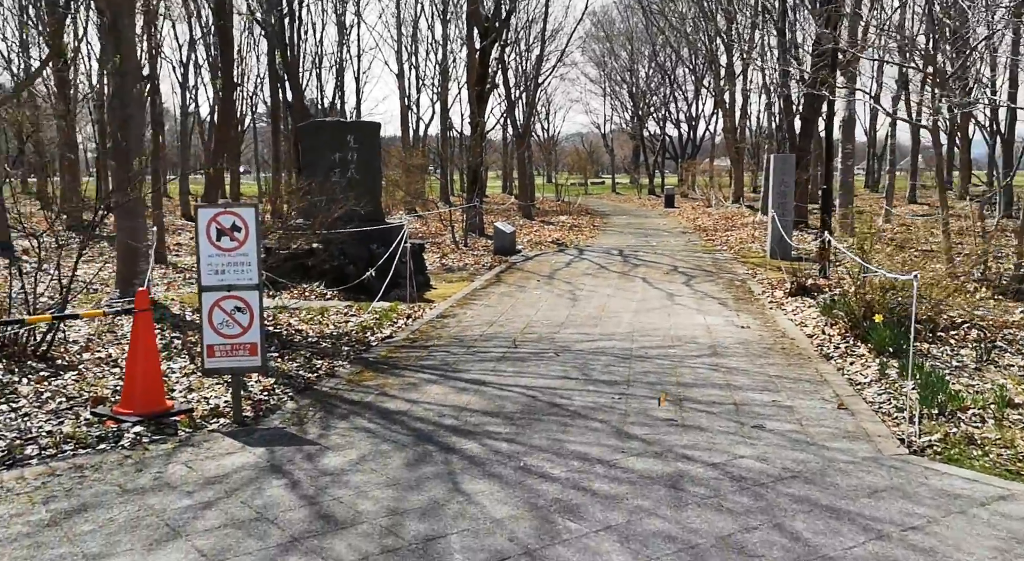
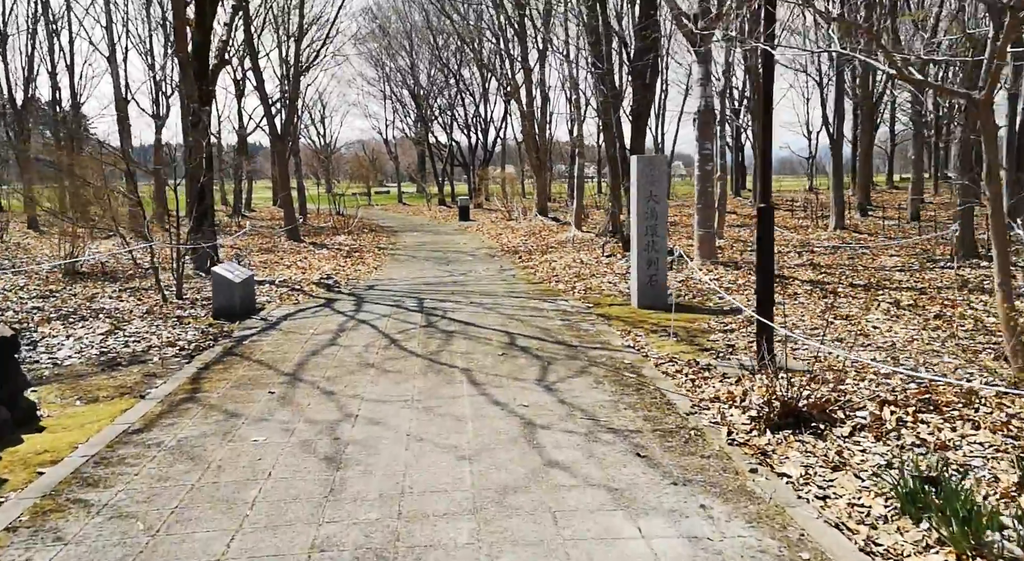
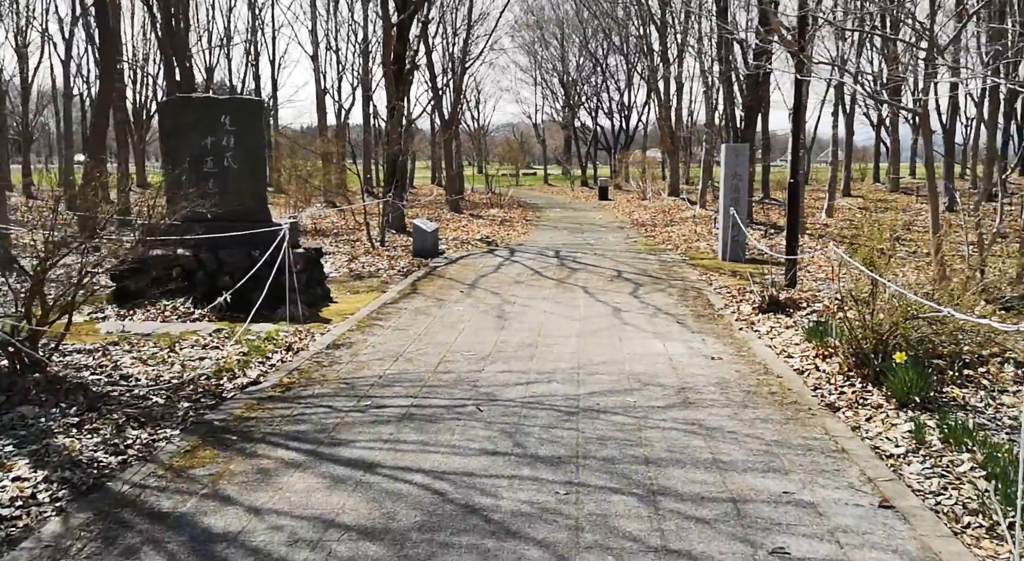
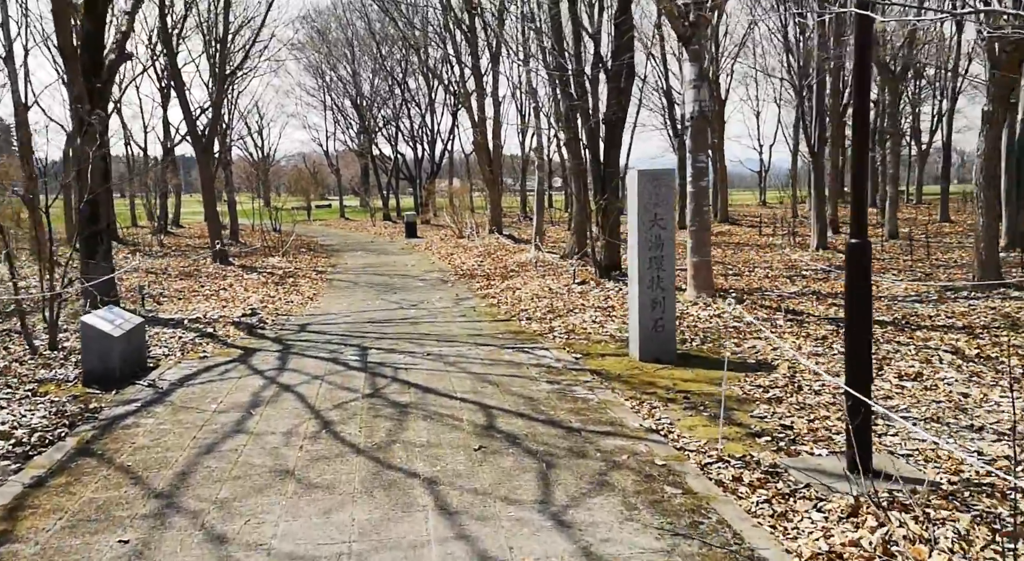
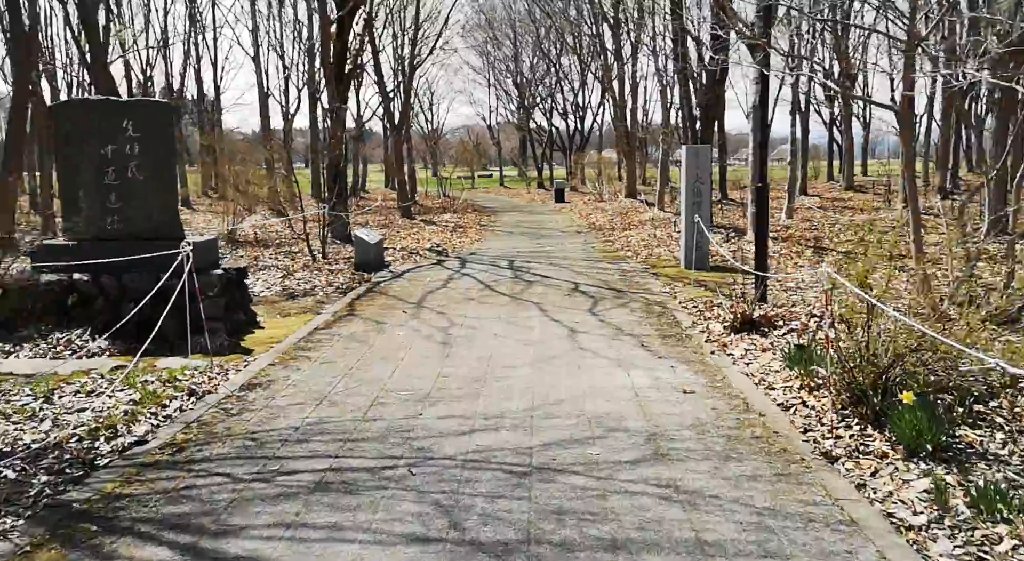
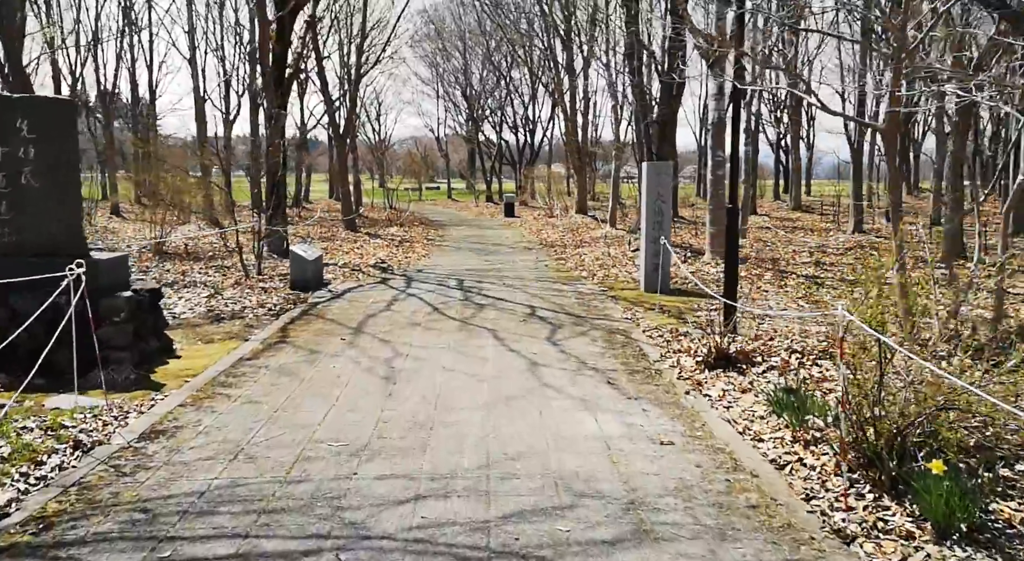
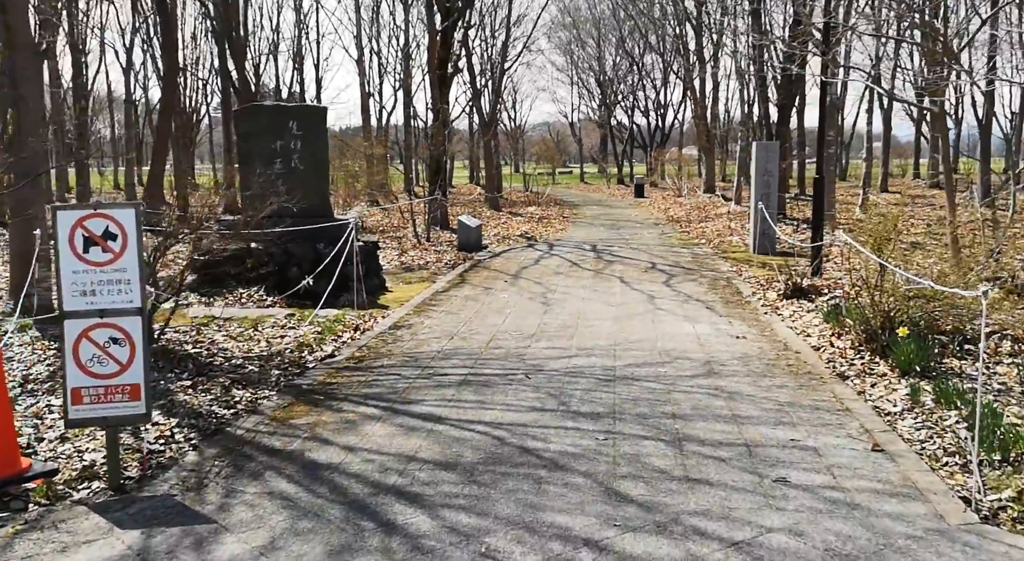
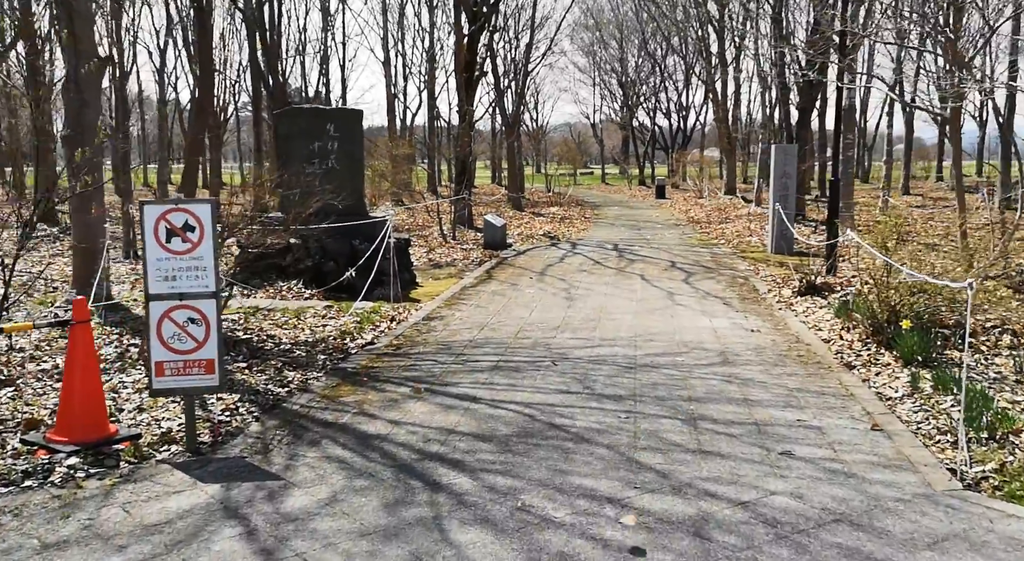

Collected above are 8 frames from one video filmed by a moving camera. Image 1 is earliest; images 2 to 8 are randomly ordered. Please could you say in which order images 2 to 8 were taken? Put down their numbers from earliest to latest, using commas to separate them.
8, 7, 3, 5, 6, 2, 4
